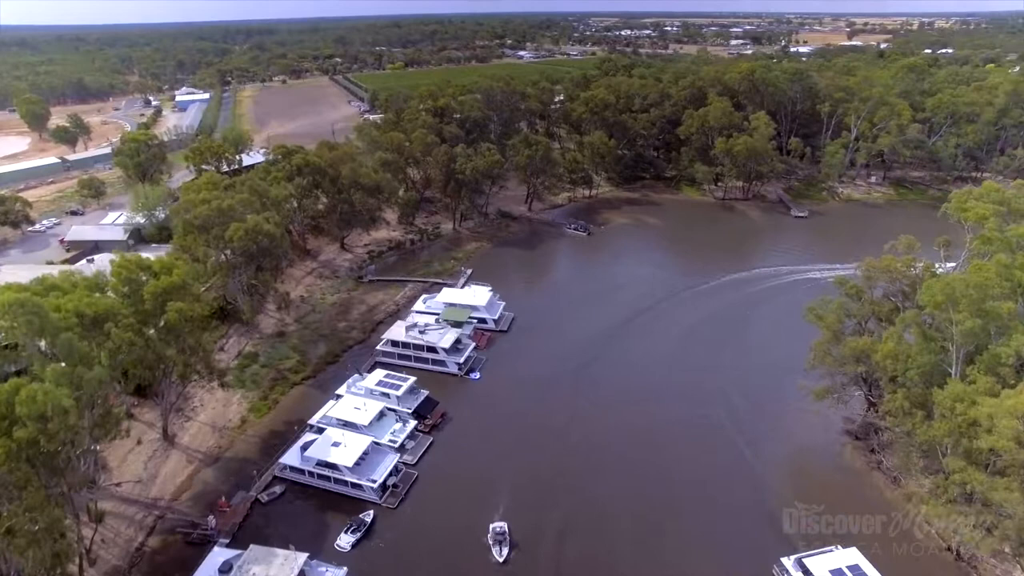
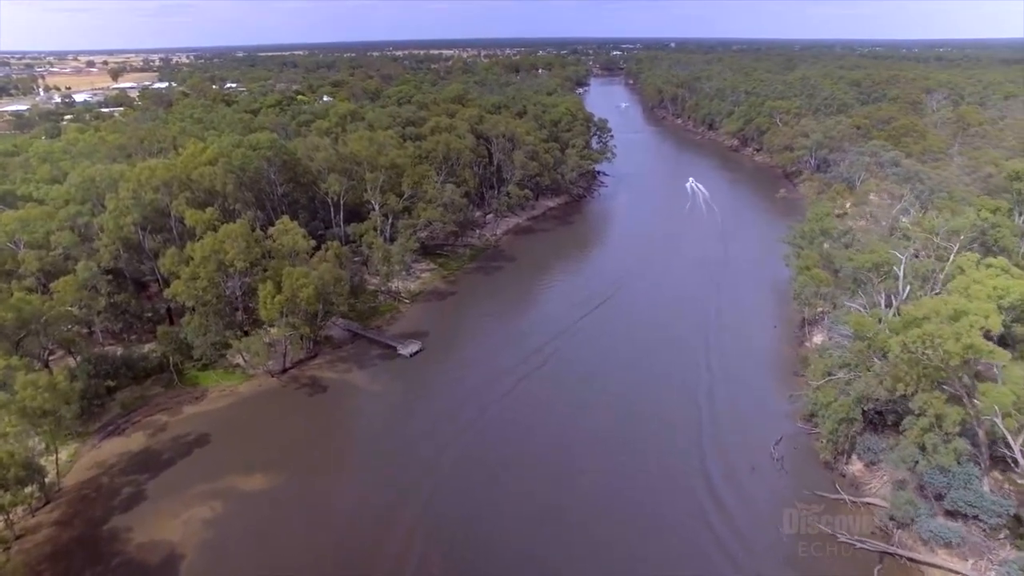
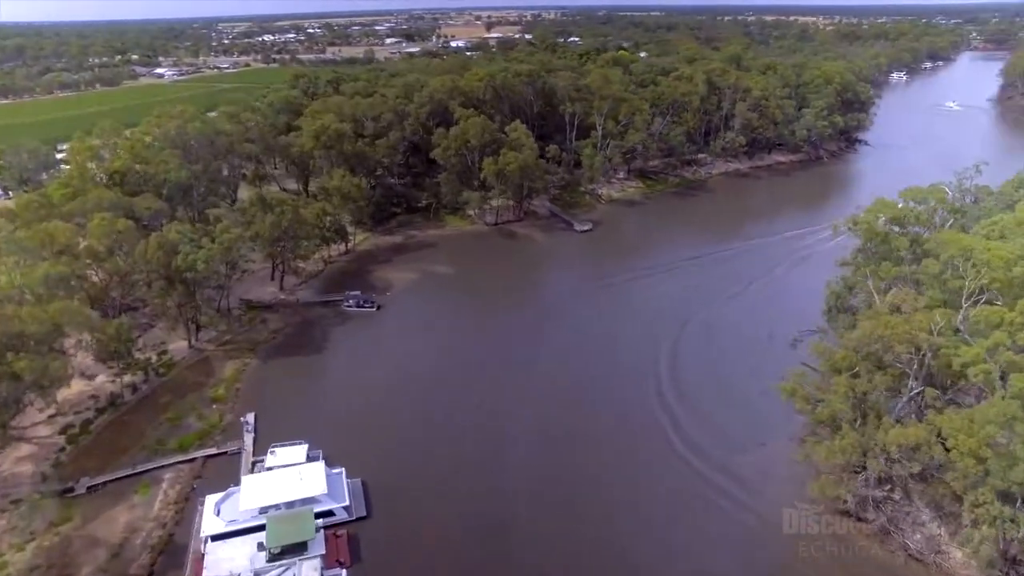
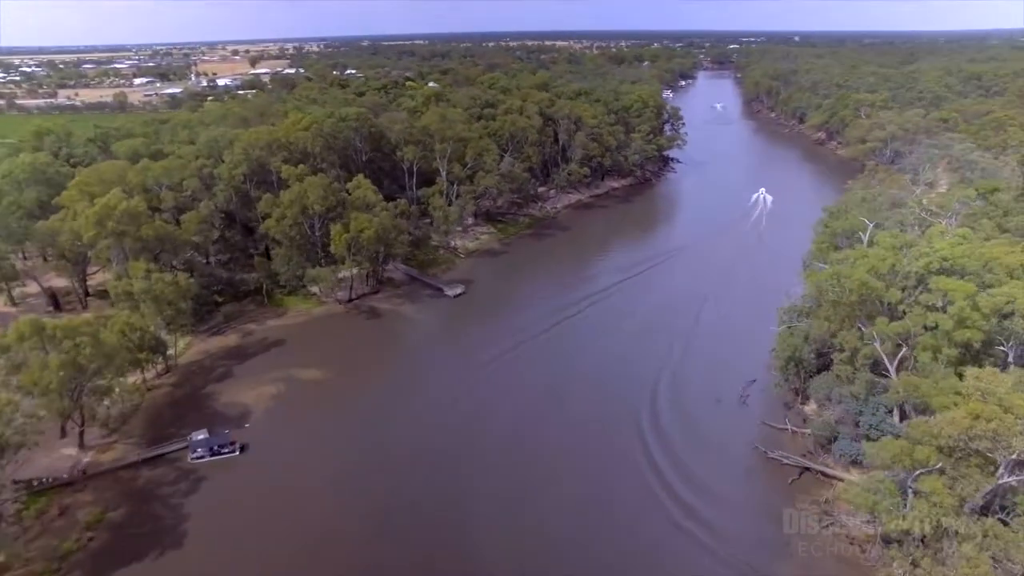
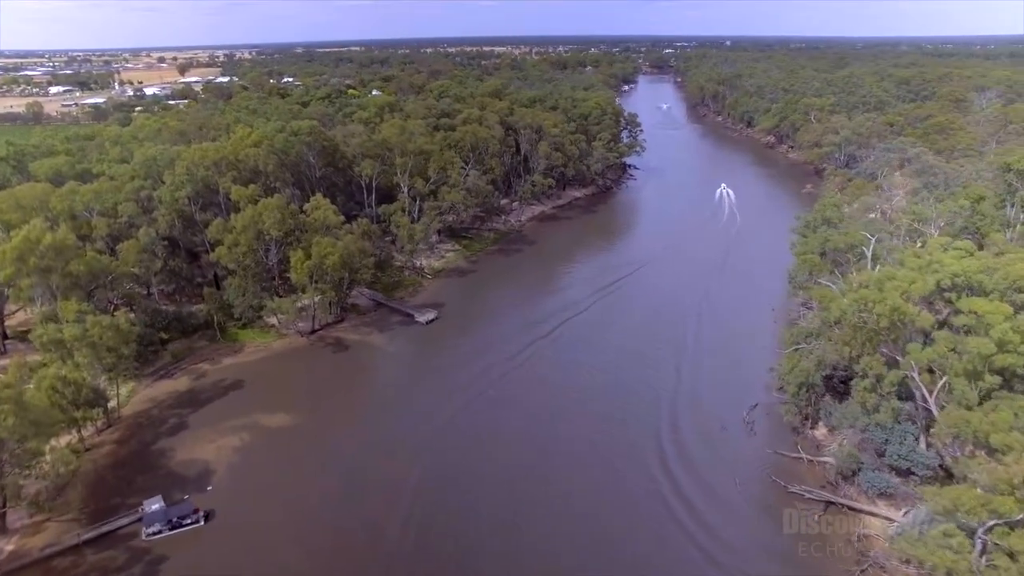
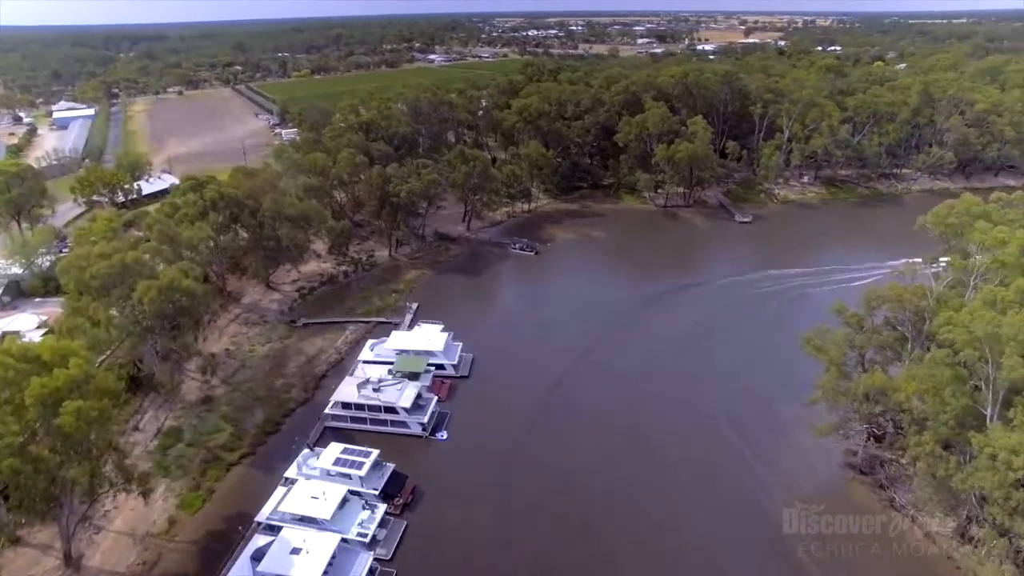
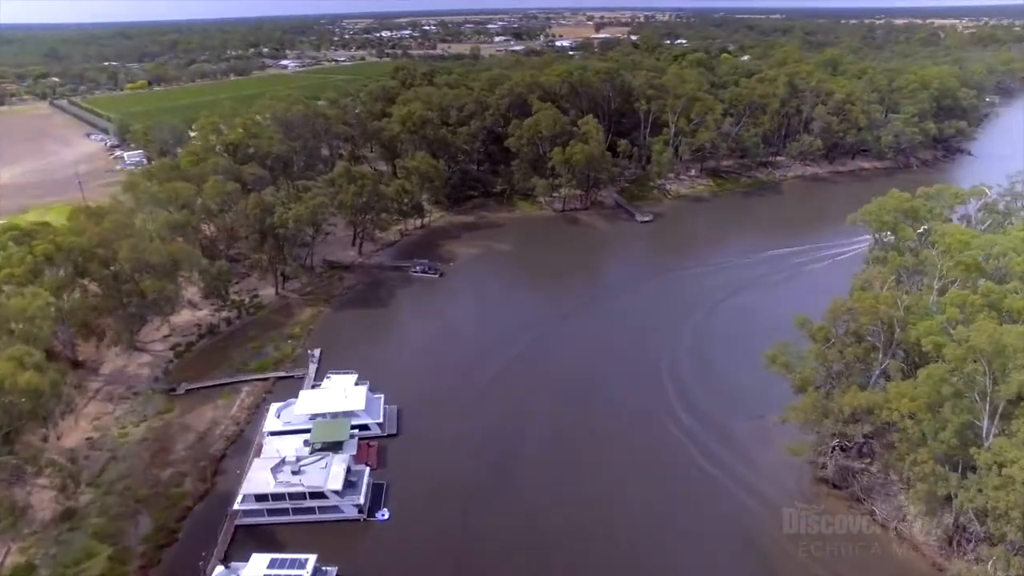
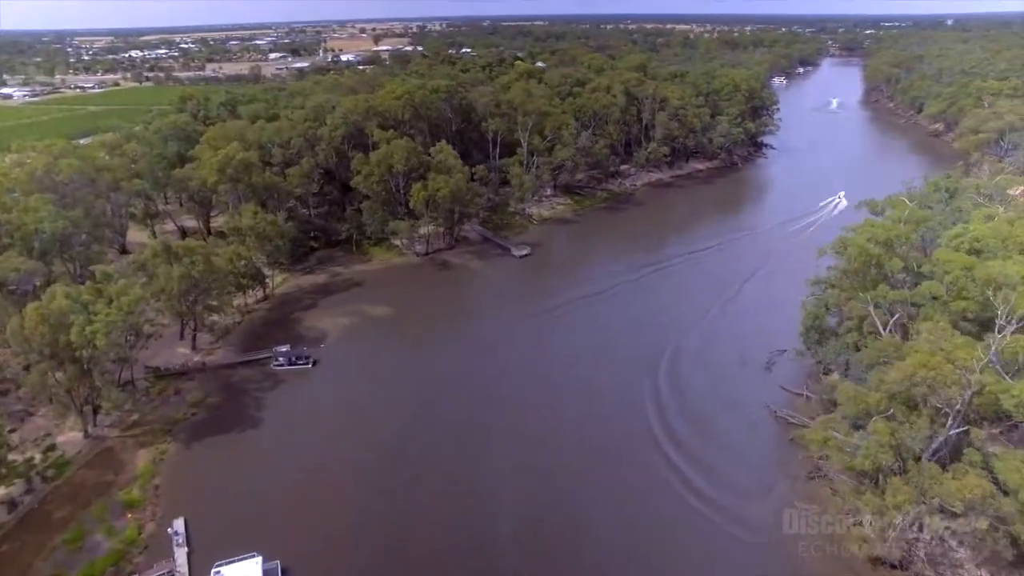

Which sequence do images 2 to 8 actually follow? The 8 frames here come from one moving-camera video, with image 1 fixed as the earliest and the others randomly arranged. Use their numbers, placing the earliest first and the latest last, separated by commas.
6, 7, 3, 8, 4, 5, 2
